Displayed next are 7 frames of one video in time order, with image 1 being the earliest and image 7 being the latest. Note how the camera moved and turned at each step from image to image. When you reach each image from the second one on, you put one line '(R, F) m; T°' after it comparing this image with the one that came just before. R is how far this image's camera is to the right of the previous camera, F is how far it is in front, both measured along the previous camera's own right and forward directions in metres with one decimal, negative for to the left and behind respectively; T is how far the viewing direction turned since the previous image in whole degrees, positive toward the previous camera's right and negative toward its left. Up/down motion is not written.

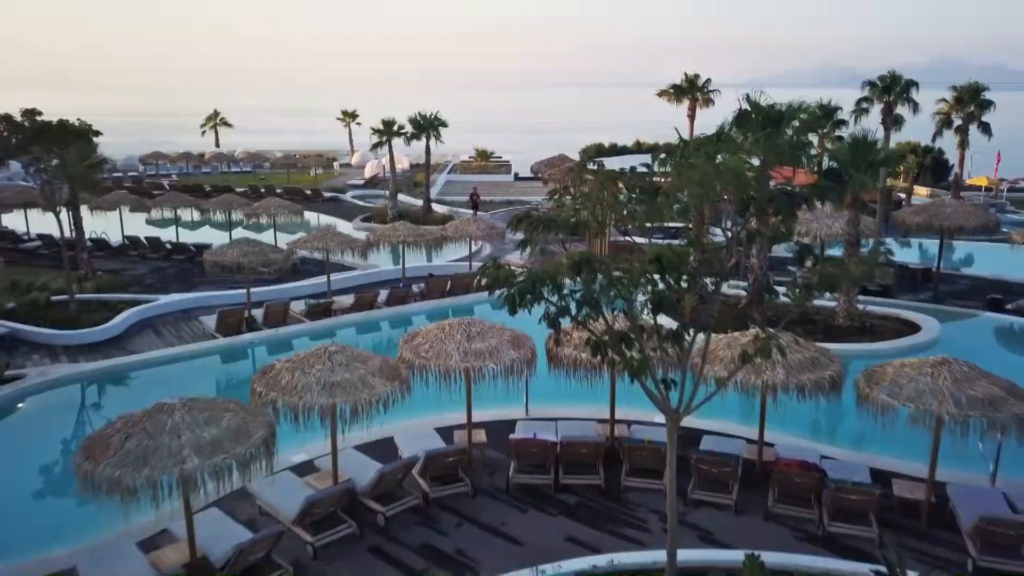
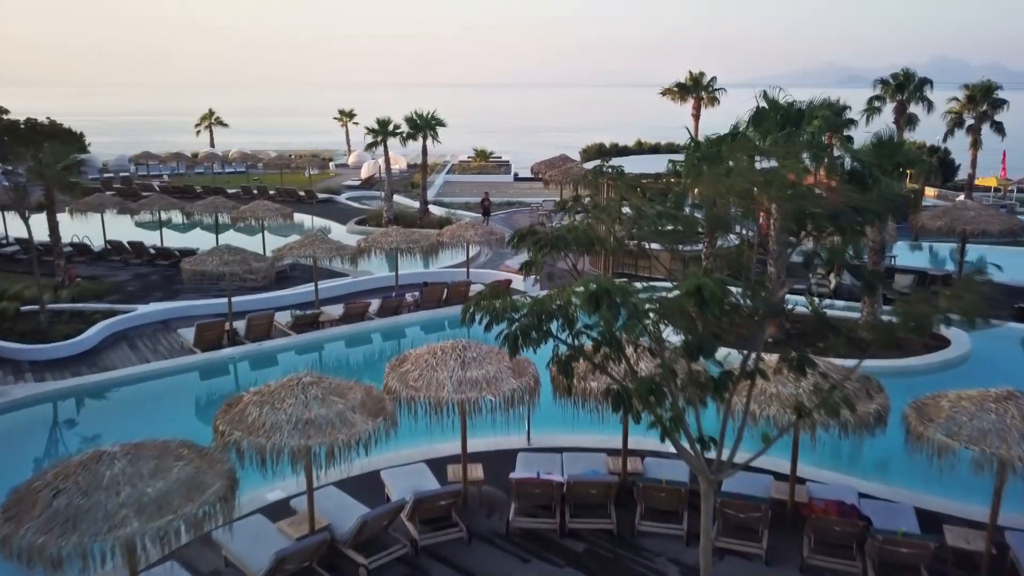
(0.0, +1.0) m; 0°
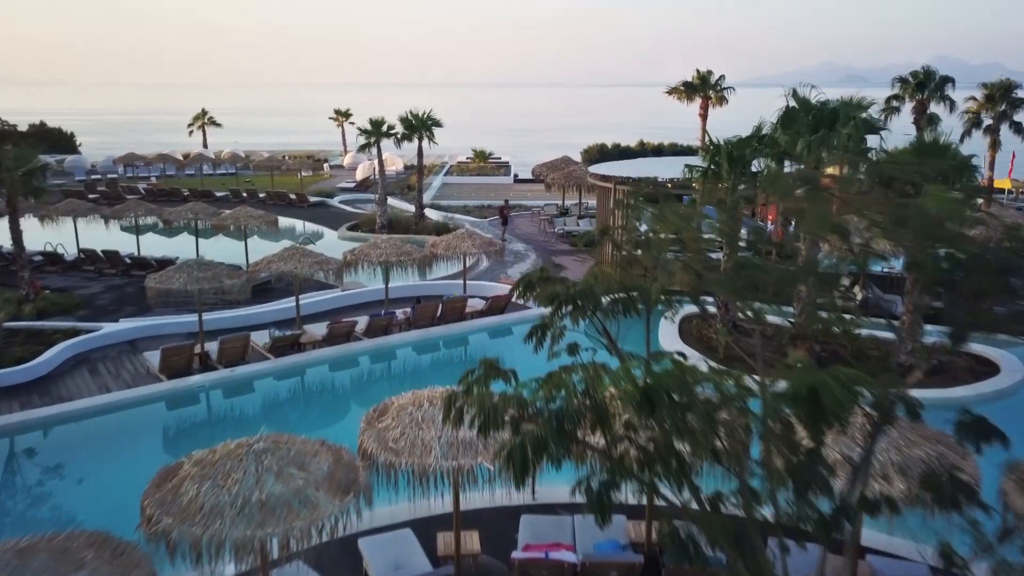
(0.0, +1.4) m; 0°
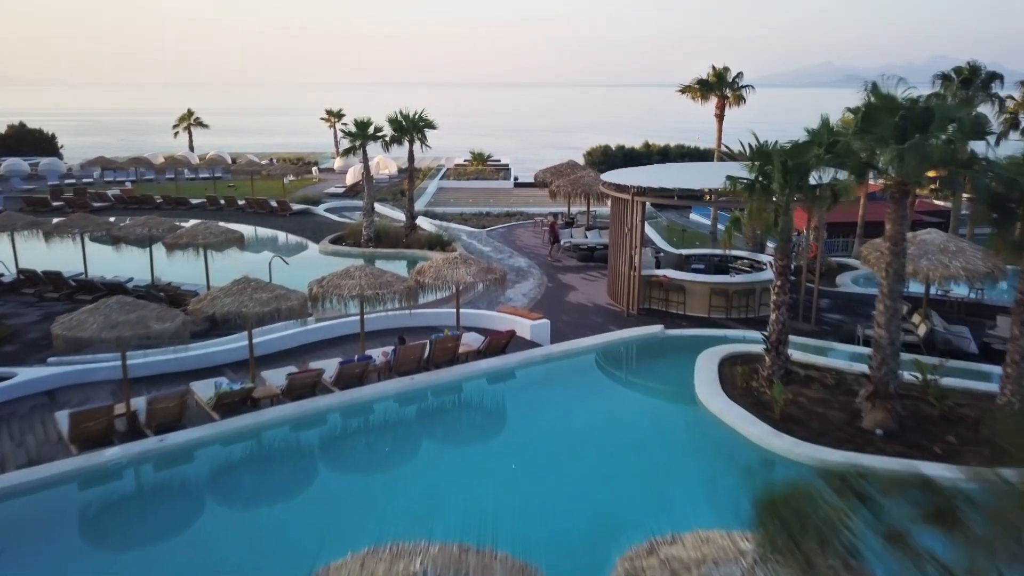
(-0.1, +2.6) m; 0°
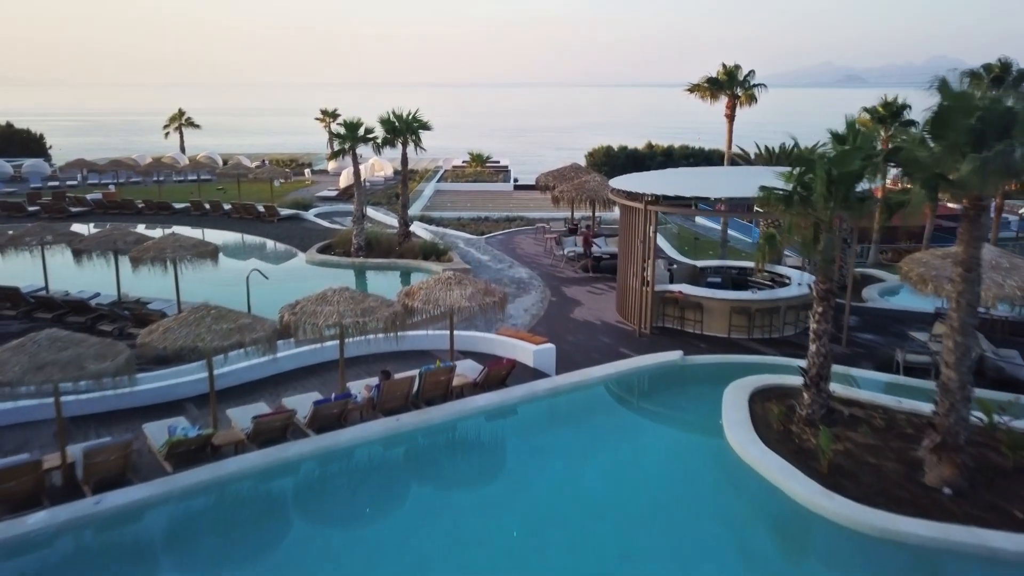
(0.0, +1.5) m; 0°
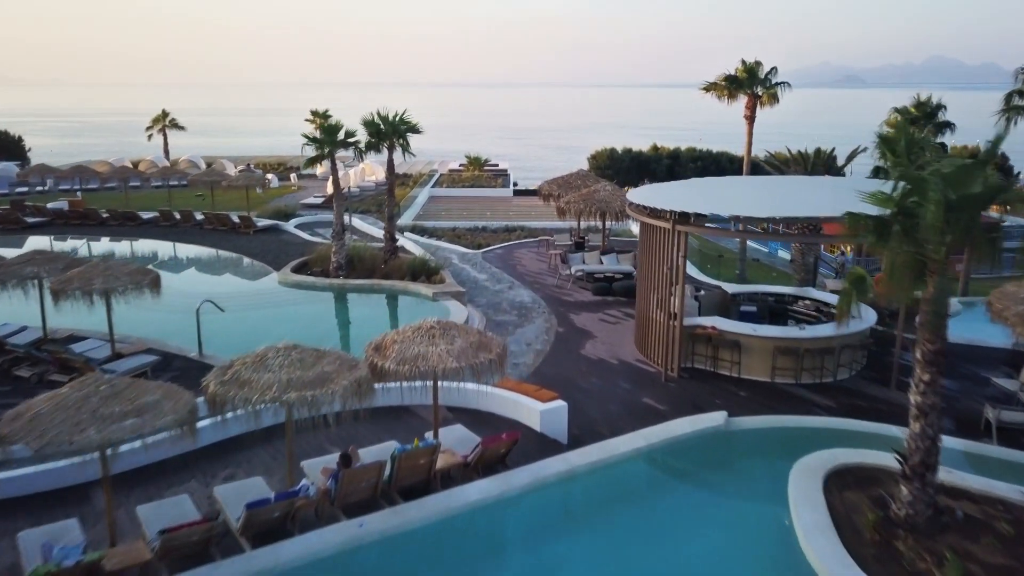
(0.0, +2.5) m; 0°
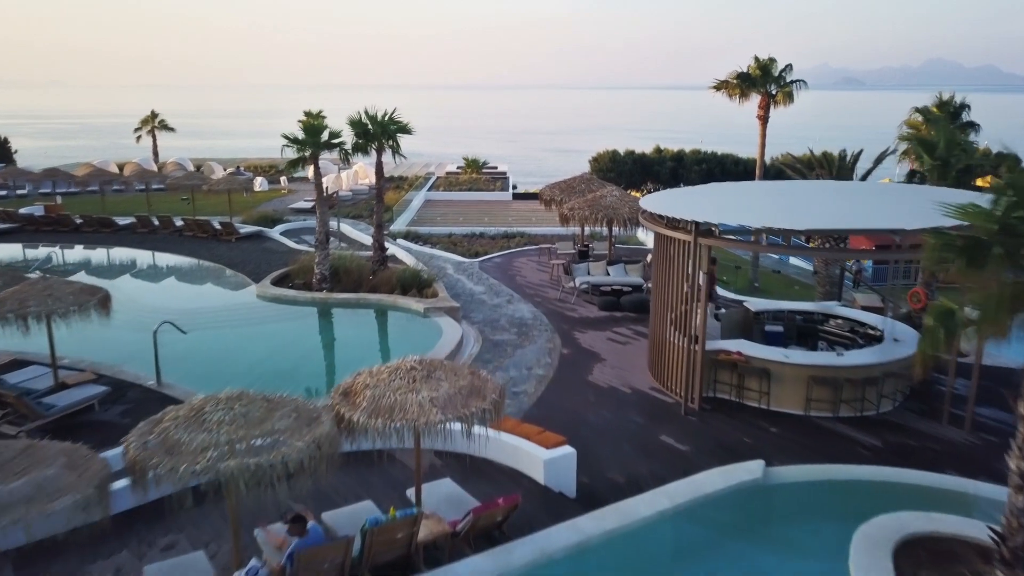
(0.0, +1.6) m; 0°
